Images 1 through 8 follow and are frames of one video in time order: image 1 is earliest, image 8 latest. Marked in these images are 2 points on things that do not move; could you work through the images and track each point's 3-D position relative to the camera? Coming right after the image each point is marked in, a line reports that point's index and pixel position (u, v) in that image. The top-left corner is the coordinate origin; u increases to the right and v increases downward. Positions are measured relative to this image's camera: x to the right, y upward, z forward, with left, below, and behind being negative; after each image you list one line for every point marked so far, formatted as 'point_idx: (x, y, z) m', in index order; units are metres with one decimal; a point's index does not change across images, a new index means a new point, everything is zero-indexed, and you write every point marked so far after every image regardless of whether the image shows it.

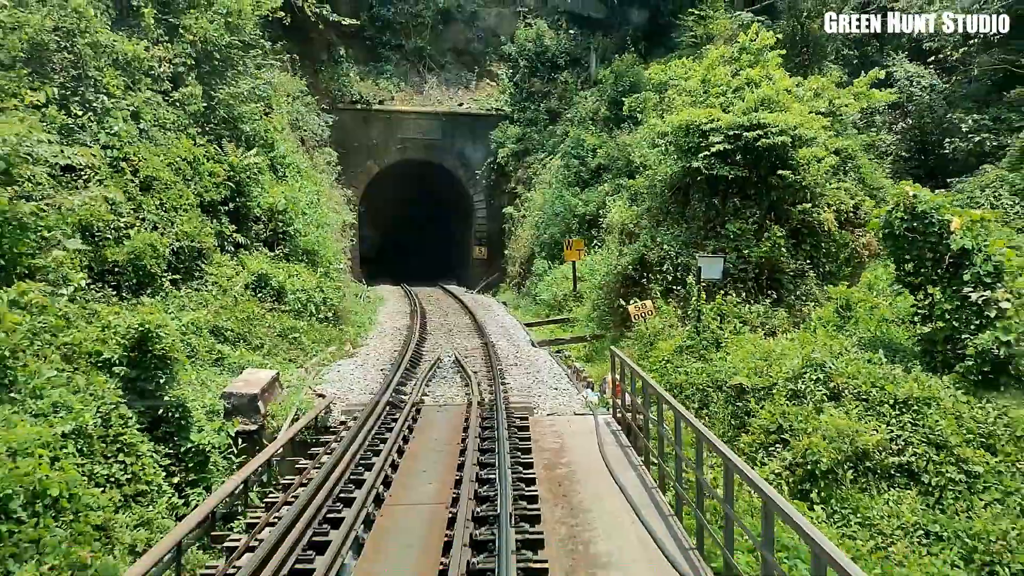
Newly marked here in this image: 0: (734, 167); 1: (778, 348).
0: (+2.2, +1.3, +9.2) m
1: (+2.0, -0.5, +6.8) m
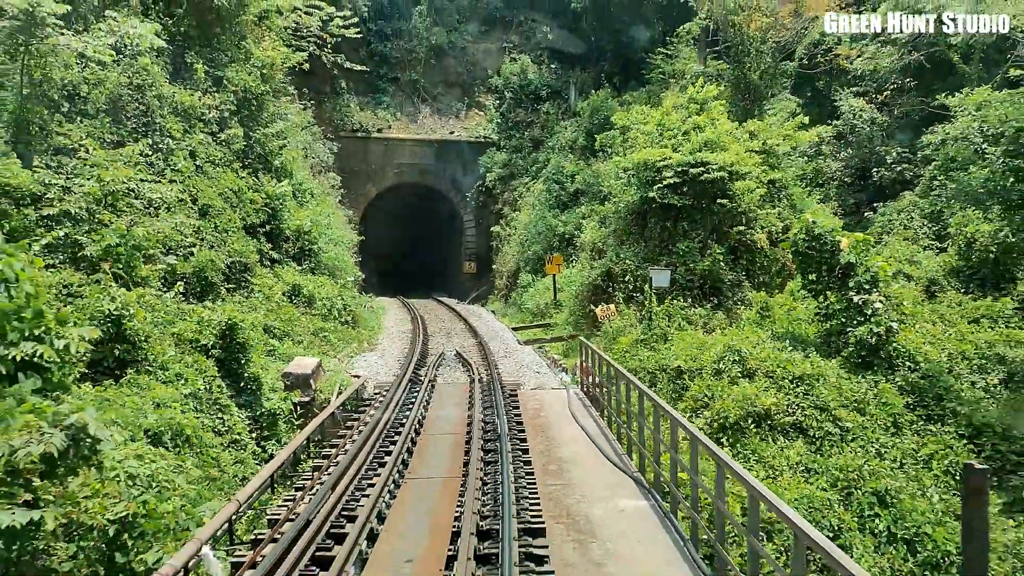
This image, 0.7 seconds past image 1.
0: (+2.1, +1.2, +11.1) m
1: (+2.0, -0.5, +8.7) m
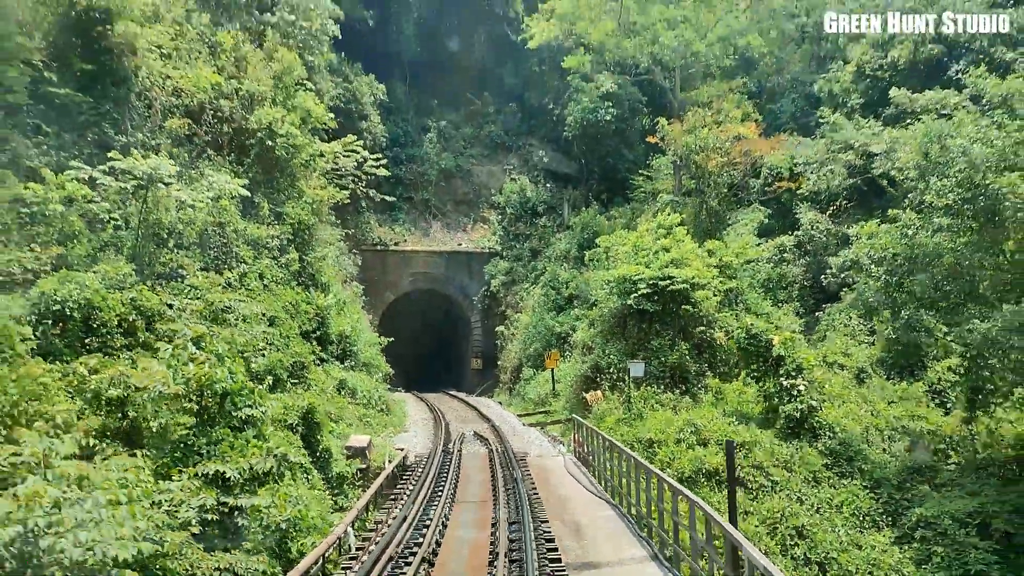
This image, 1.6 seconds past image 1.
0: (+2.2, -0.2, +13.7) m
1: (+2.1, -1.6, +11.1) m
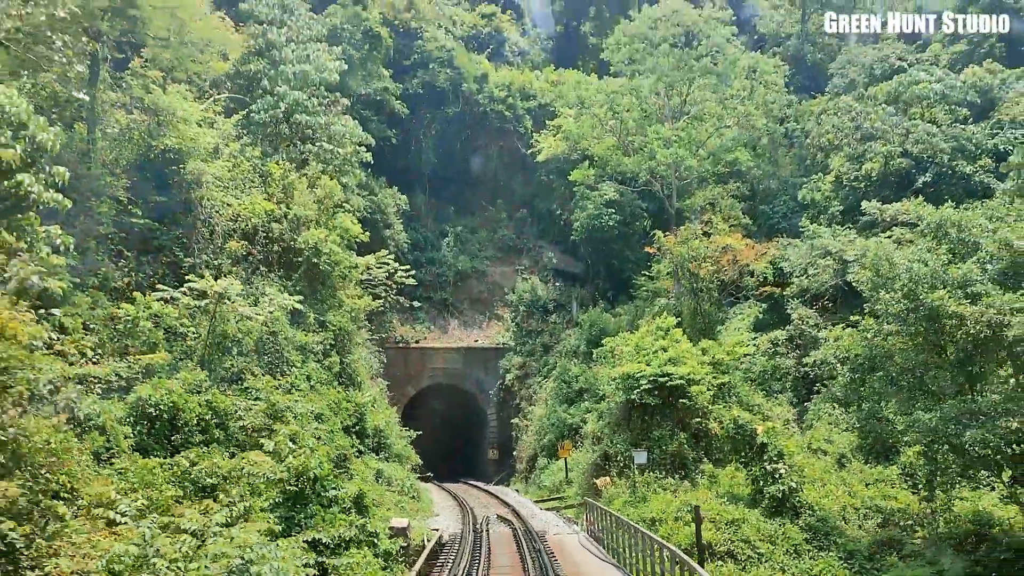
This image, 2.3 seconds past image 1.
0: (+2.5, -1.9, +15.3) m
1: (+2.3, -3.0, +12.6) m
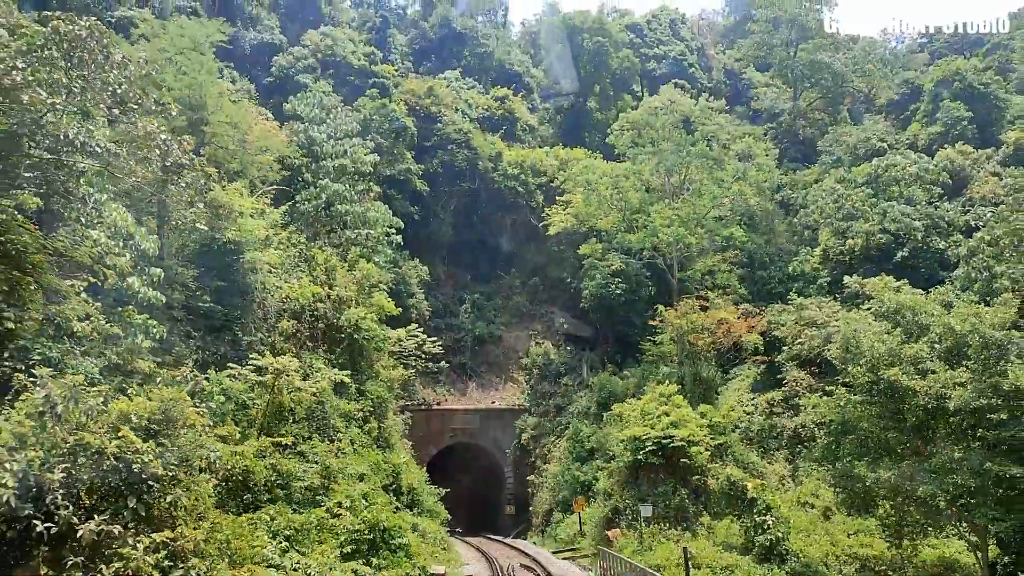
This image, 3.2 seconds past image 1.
0: (+2.9, -3.3, +17.2) m
1: (+2.7, -4.3, +14.4) m
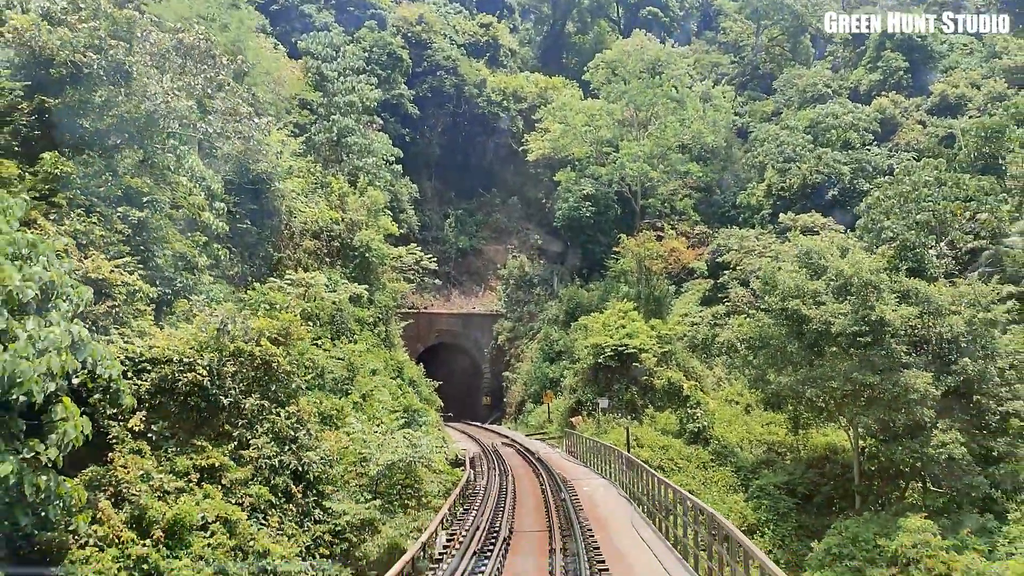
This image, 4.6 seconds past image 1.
0: (+2.5, -1.7, +21.0) m
1: (+2.4, -3.0, +18.3) m
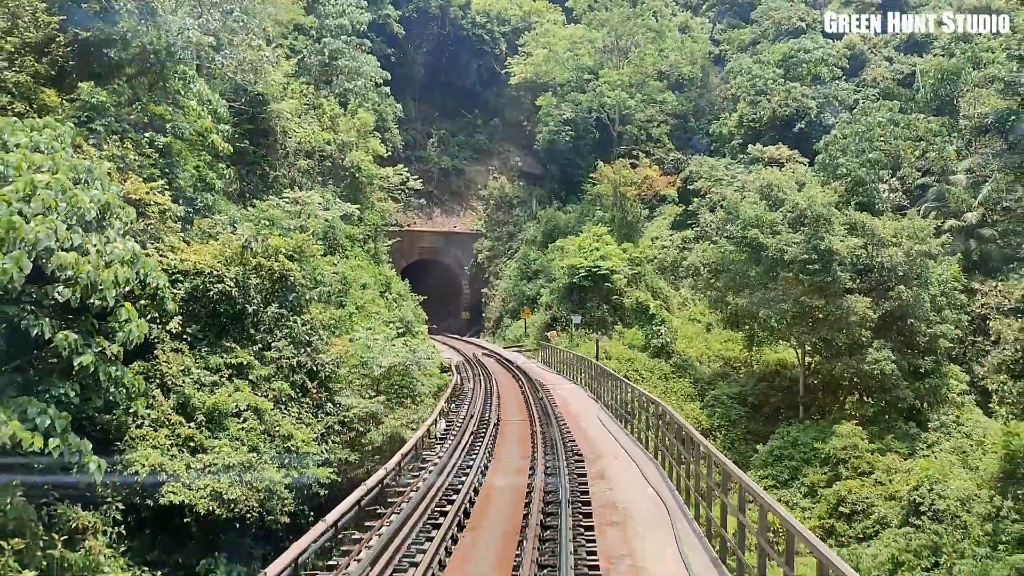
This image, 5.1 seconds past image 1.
0: (+2.0, +0.2, +22.6) m
1: (+1.9, -1.3, +20.1) m
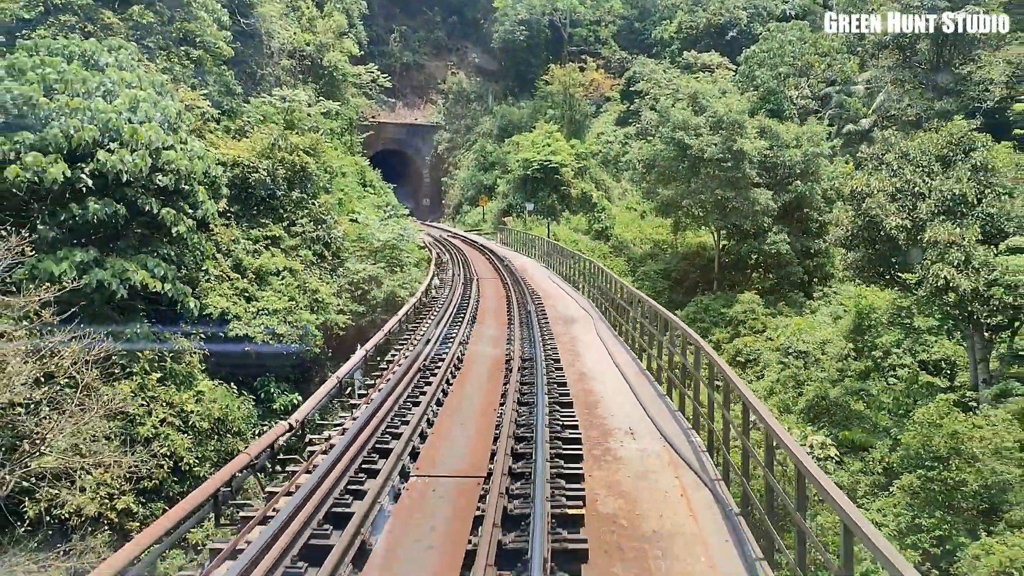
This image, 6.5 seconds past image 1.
0: (+0.8, +3.4, +25.8) m
1: (+0.9, +1.6, +23.4) m
